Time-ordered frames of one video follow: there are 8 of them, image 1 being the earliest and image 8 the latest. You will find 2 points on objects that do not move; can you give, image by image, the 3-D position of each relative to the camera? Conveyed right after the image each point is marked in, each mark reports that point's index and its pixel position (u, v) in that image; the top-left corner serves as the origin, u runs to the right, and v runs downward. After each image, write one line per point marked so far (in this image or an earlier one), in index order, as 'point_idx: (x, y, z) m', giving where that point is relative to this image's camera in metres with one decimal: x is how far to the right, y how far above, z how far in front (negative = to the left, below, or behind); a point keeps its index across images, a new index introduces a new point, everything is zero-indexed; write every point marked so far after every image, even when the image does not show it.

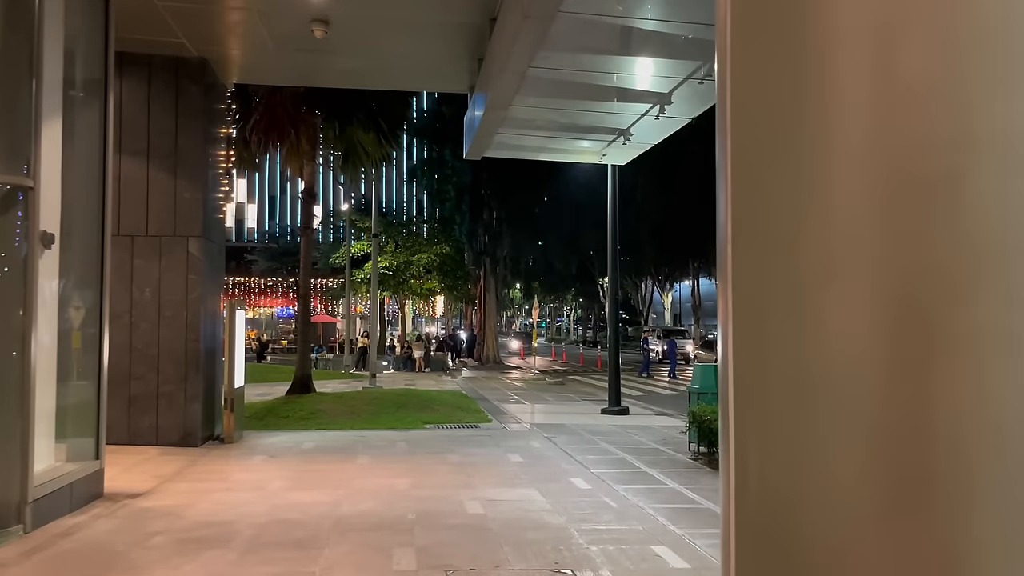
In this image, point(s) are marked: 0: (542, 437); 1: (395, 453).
0: (+0.5, -2.4, +13.6) m
1: (-1.6, -2.3, +11.9) m
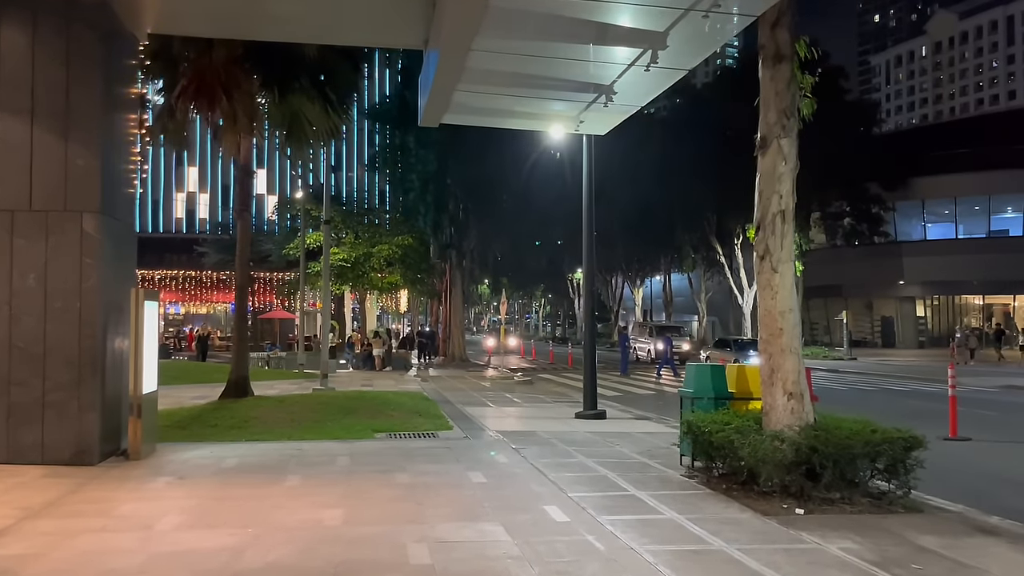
0: (0.0, -2.2, +11.7) m
1: (-2.1, -2.1, +10.0) m
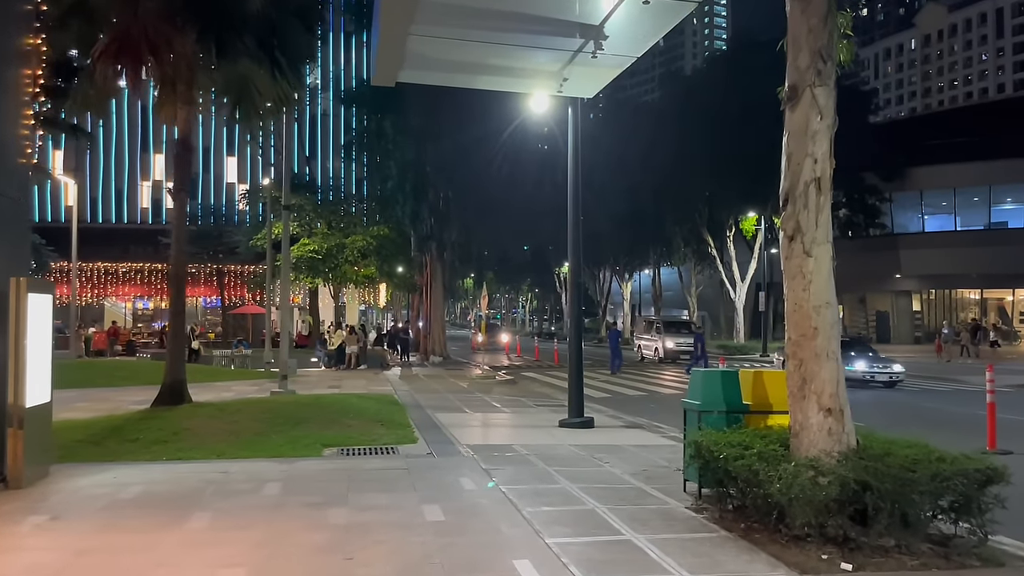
0: (-0.4, -2.1, +9.8) m
1: (-2.4, -2.0, +8.0) m
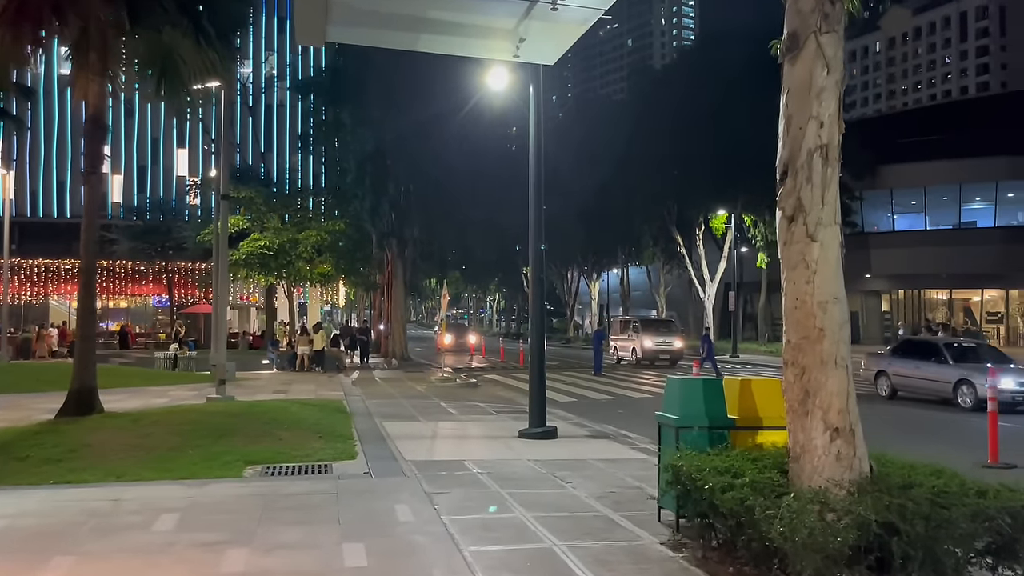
0: (-0.9, -2.1, +8.4) m
1: (-2.9, -2.0, +6.5) m
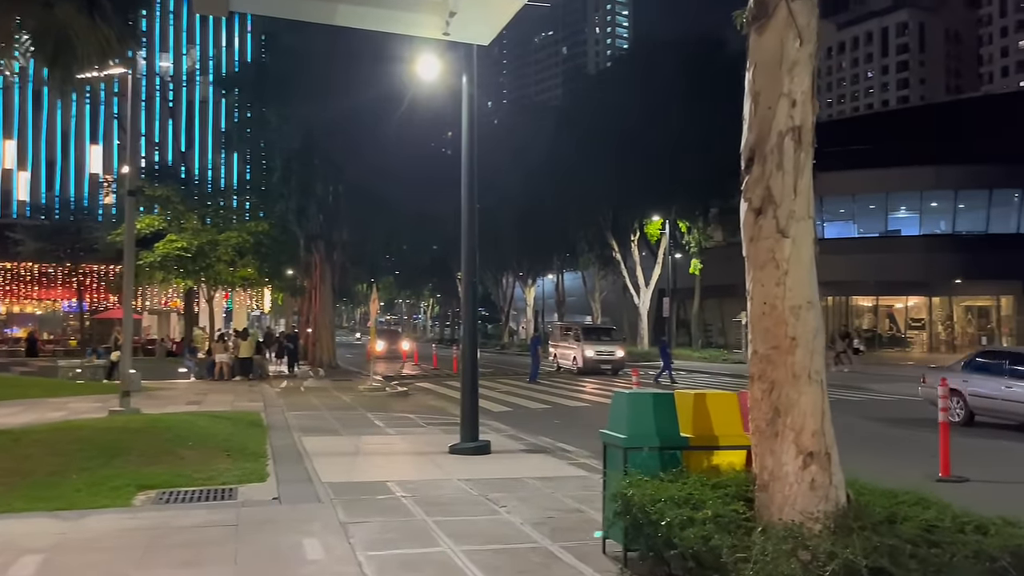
0: (-1.5, -2.1, +7.4) m
1: (-3.3, -2.0, +5.4) m
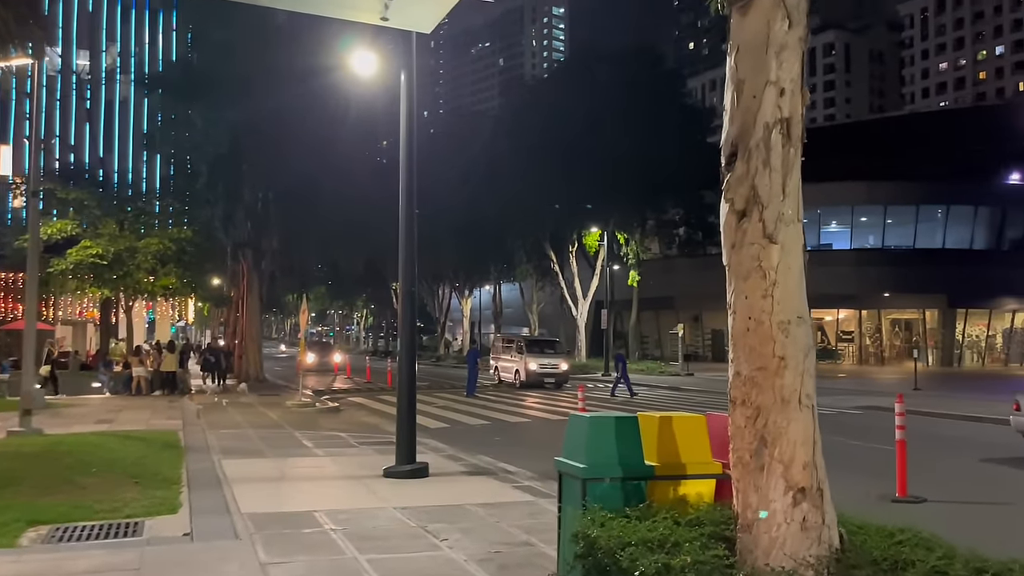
0: (-2.0, -2.2, +6.6) m
1: (-3.6, -2.0, +4.4) m
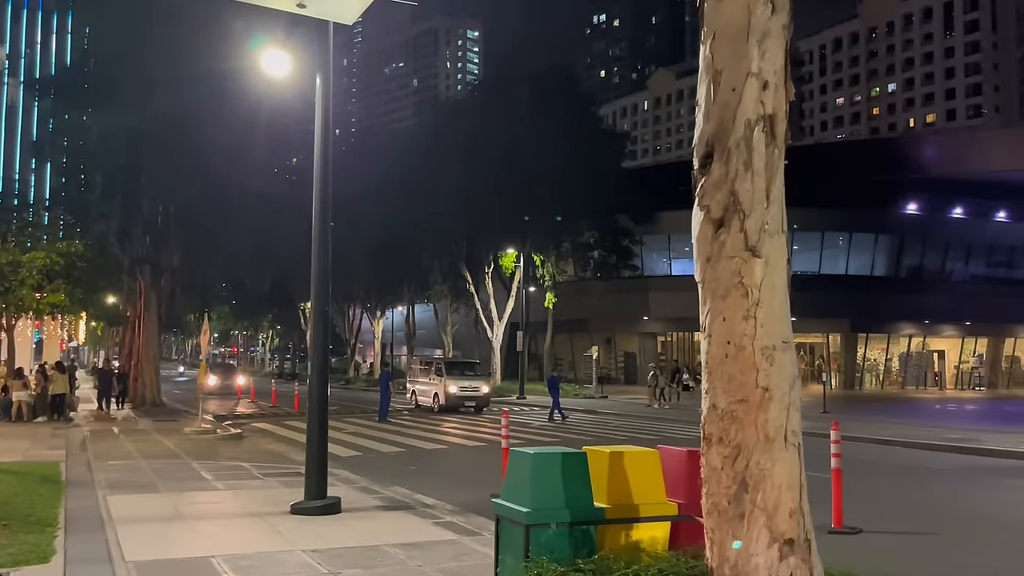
0: (-2.4, -2.3, +5.6) m
1: (-3.9, -2.1, +3.3) m
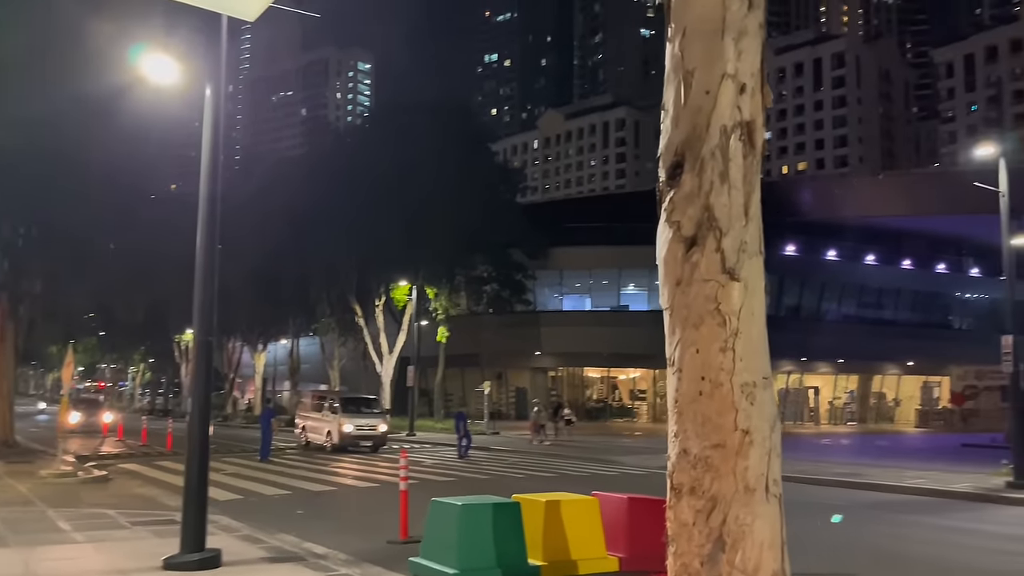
0: (-2.9, -2.4, +4.5) m
1: (-4.0, -2.0, +2.0) m
